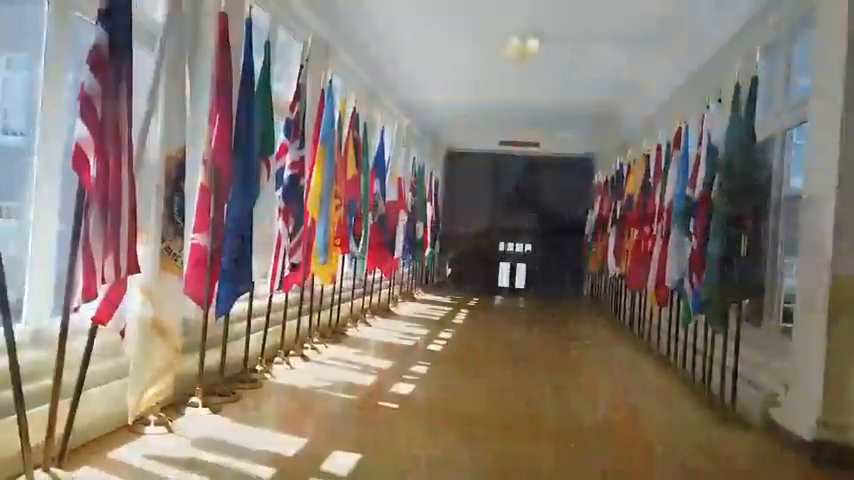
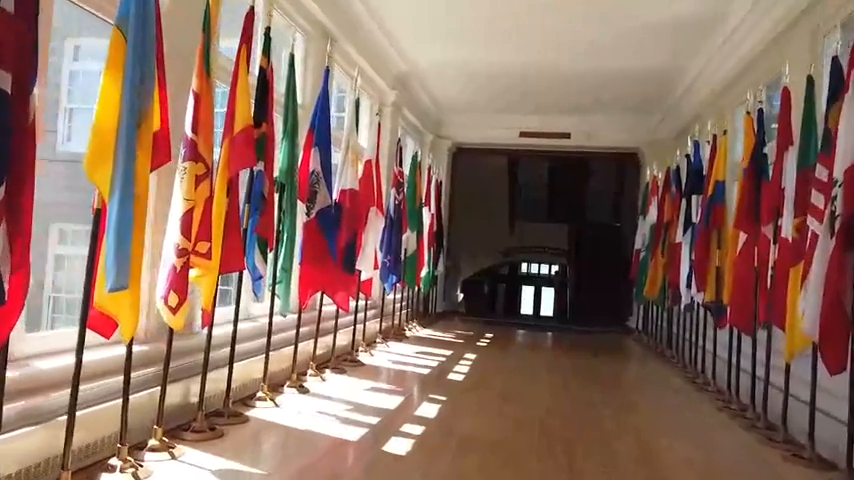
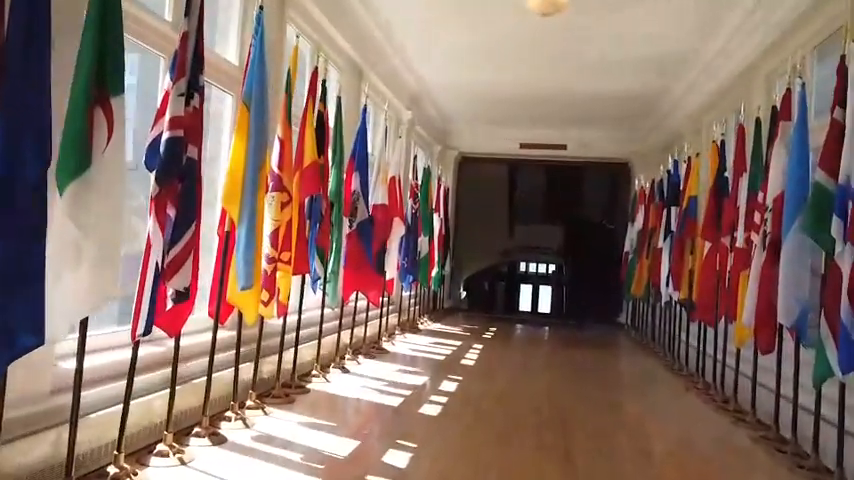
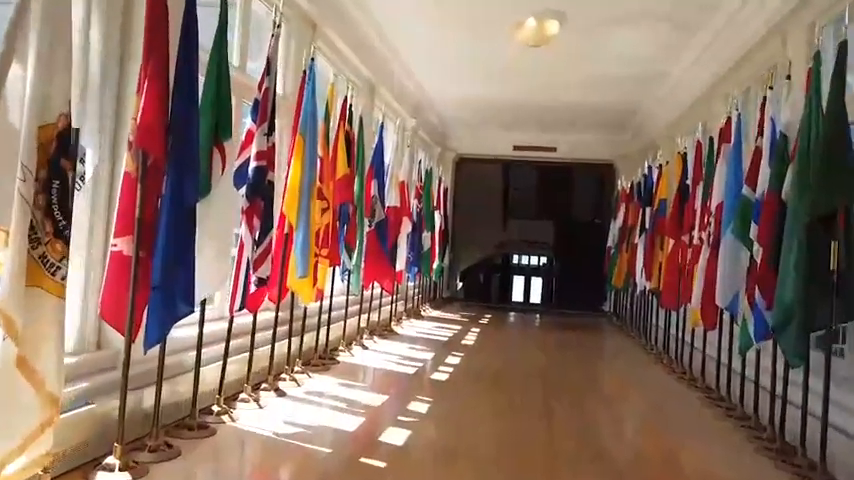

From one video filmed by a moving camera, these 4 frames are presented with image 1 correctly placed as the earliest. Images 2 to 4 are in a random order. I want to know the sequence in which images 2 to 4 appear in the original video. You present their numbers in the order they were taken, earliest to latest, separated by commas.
4, 3, 2
